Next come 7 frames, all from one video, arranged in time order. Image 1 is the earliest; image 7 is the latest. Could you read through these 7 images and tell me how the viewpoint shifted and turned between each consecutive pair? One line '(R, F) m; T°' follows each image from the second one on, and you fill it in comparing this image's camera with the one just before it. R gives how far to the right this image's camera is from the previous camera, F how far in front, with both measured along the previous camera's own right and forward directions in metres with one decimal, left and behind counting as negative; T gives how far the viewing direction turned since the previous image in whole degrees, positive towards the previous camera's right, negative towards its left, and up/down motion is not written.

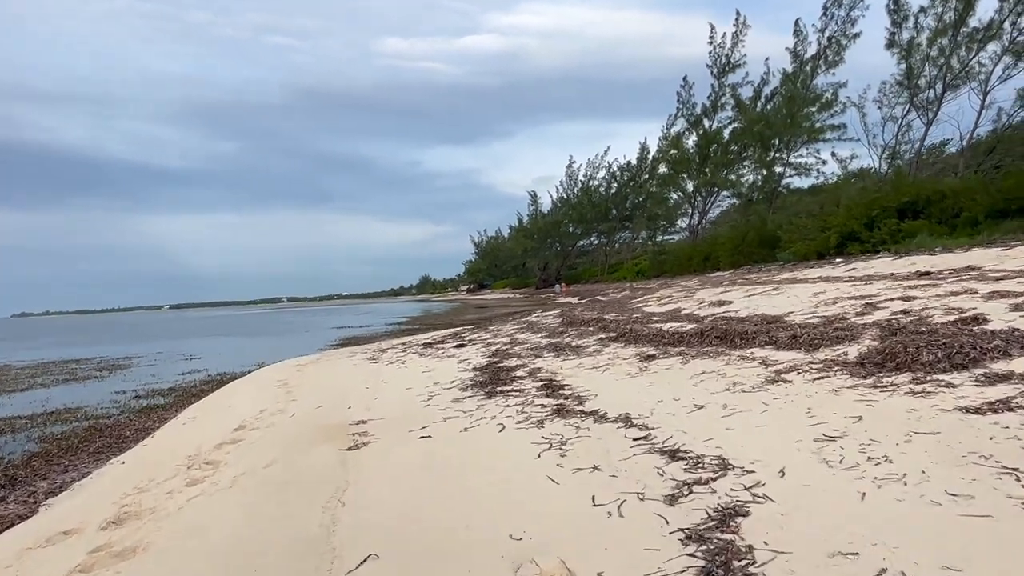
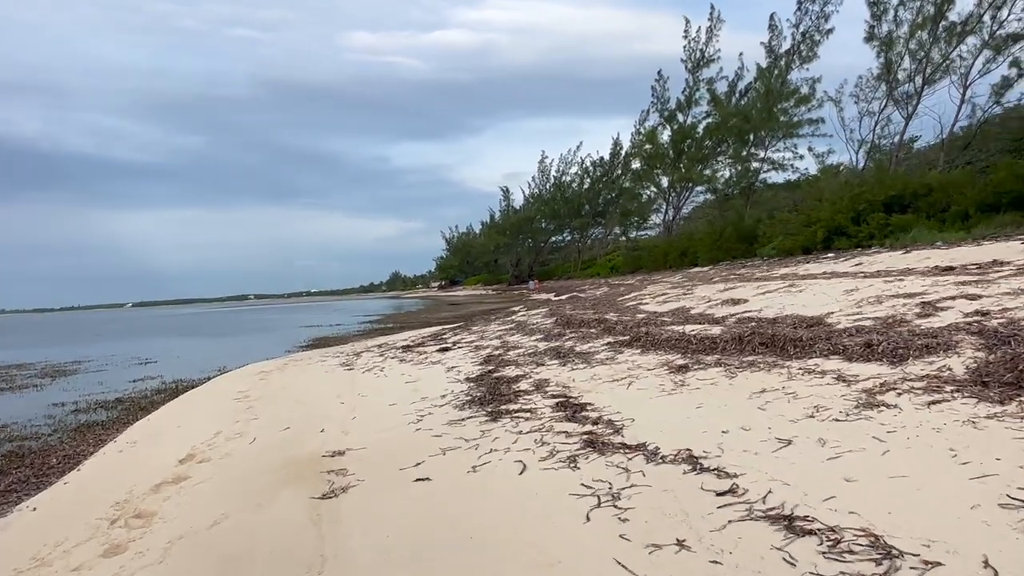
(-0.3, +1.2) m; +3°
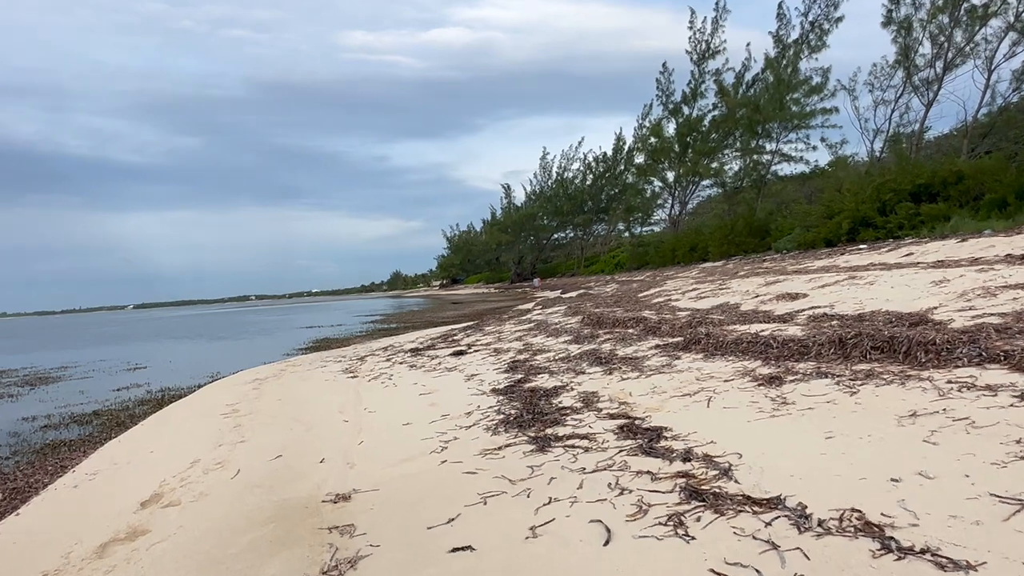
(-0.3, +1.3) m; 0°
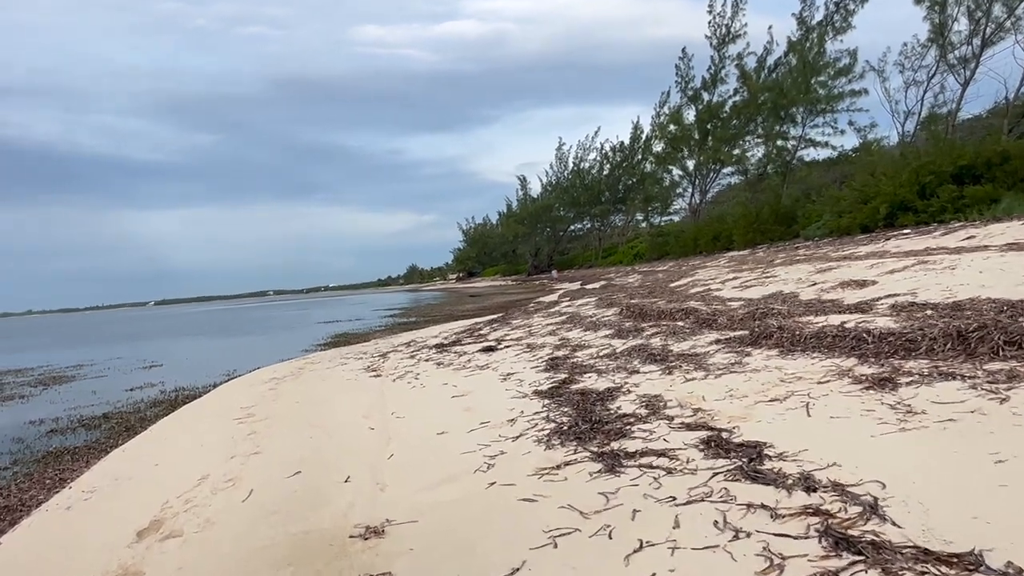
(-0.3, +0.8) m; -1°
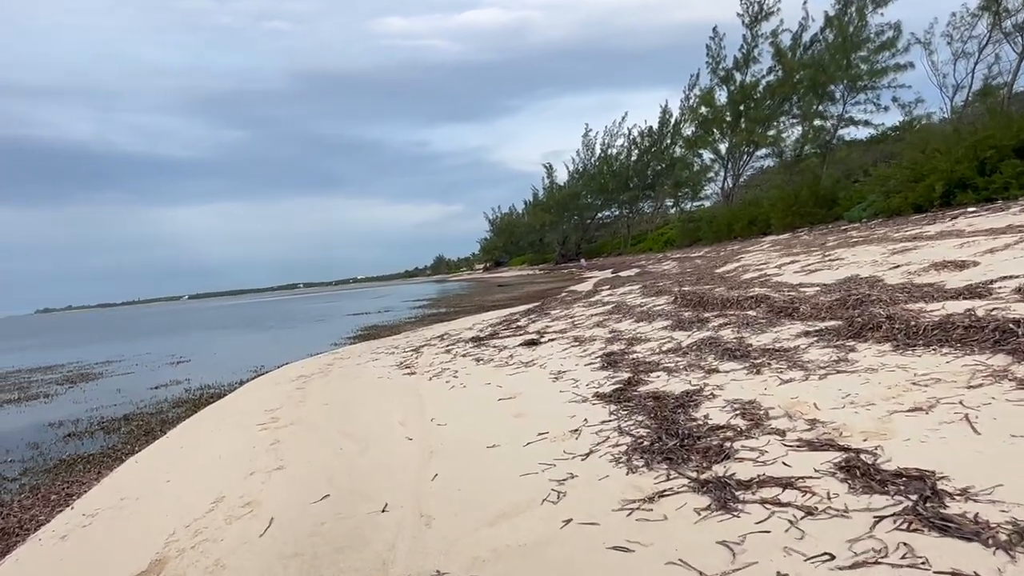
(-0.2, +0.8) m; -2°
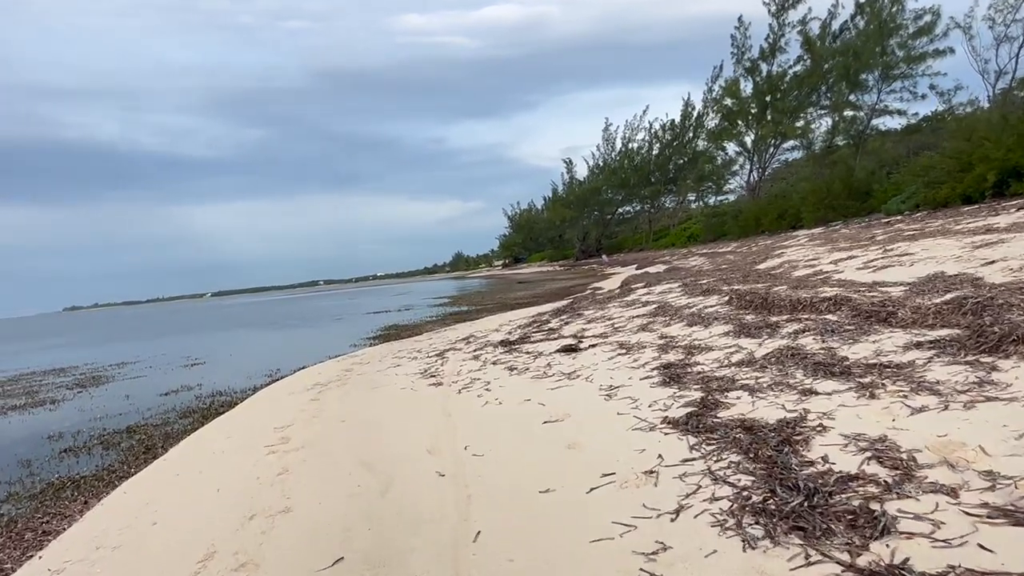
(-0.2, +0.9) m; -2°
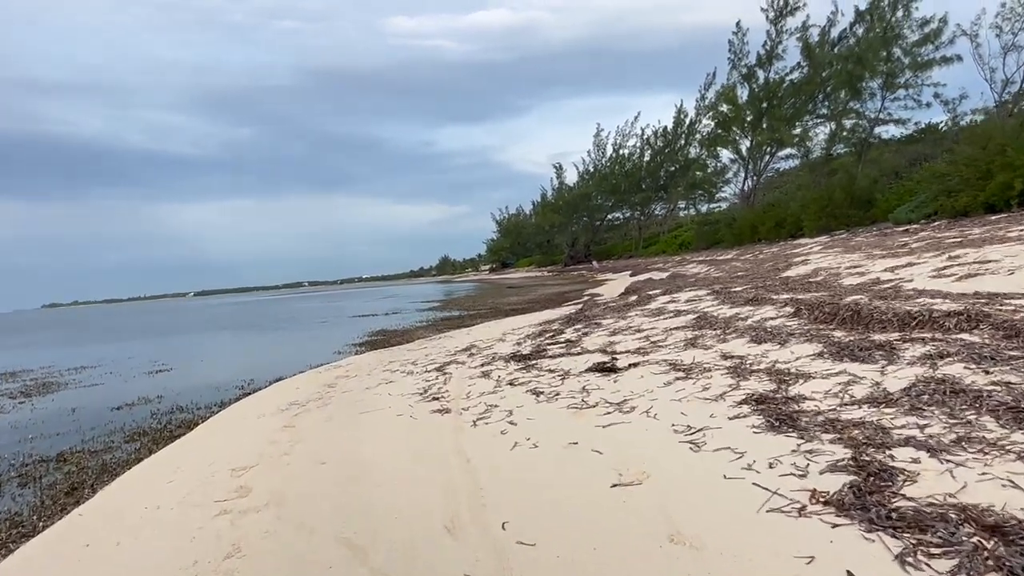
(-0.4, +1.6) m; +1°
